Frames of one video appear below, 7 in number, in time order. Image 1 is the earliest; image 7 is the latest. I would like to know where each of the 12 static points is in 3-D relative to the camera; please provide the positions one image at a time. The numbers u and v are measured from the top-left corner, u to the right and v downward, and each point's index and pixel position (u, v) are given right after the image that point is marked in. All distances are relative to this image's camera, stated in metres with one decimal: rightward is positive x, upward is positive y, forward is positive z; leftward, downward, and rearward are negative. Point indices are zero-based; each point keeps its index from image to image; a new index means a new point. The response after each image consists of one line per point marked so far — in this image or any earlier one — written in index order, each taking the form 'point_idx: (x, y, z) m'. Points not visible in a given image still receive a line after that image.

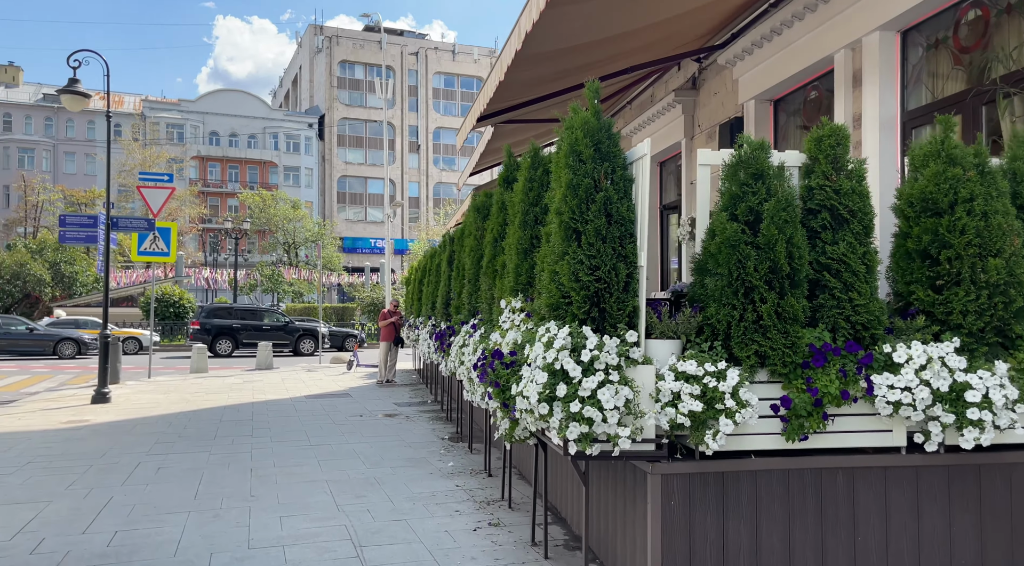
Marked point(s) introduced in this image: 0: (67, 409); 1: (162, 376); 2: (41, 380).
0: (-6.6, -1.9, +12.5) m
1: (-8.1, -2.2, +19.4) m
2: (-10.6, -2.2, +19.0) m
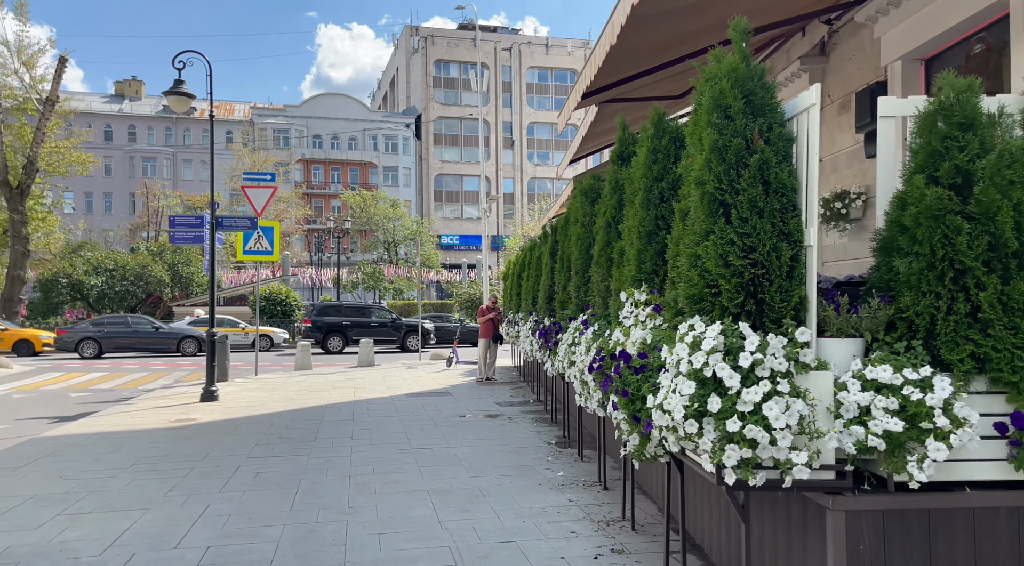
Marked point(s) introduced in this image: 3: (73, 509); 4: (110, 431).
0: (-5.1, -1.9, +12.6) m
1: (-5.8, -2.1, +19.7) m
2: (-8.3, -2.2, +19.5) m
3: (-3.0, -1.5, +5.7) m
4: (-4.9, -1.8, +10.2) m
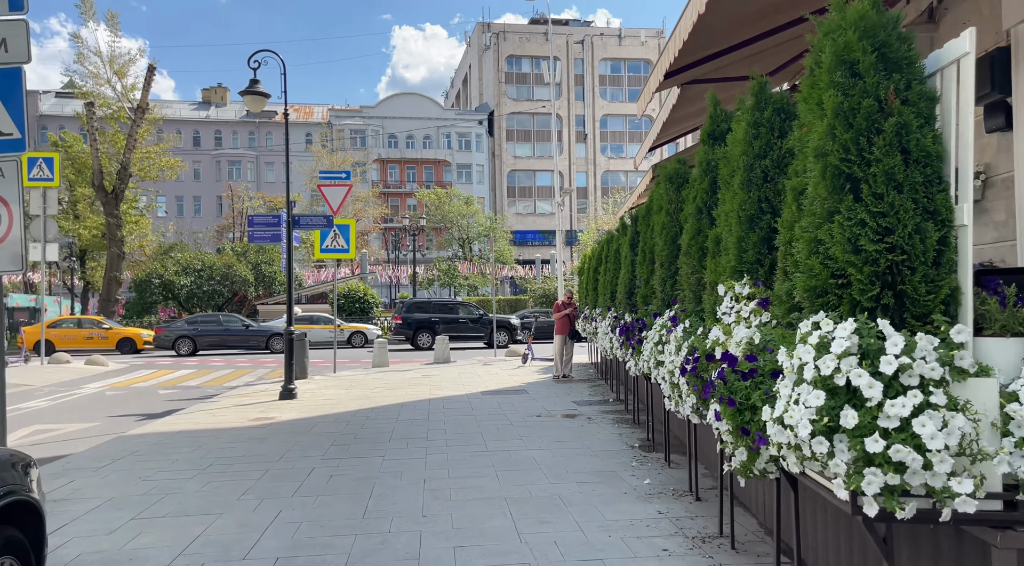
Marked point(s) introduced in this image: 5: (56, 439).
0: (-3.9, -1.8, +12.7) m
1: (-4.0, -2.1, +19.8) m
2: (-6.5, -2.2, +19.9) m
3: (-2.4, -1.5, +5.6) m
4: (-3.9, -1.8, +10.3) m
5: (-5.9, -2.0, +10.8) m
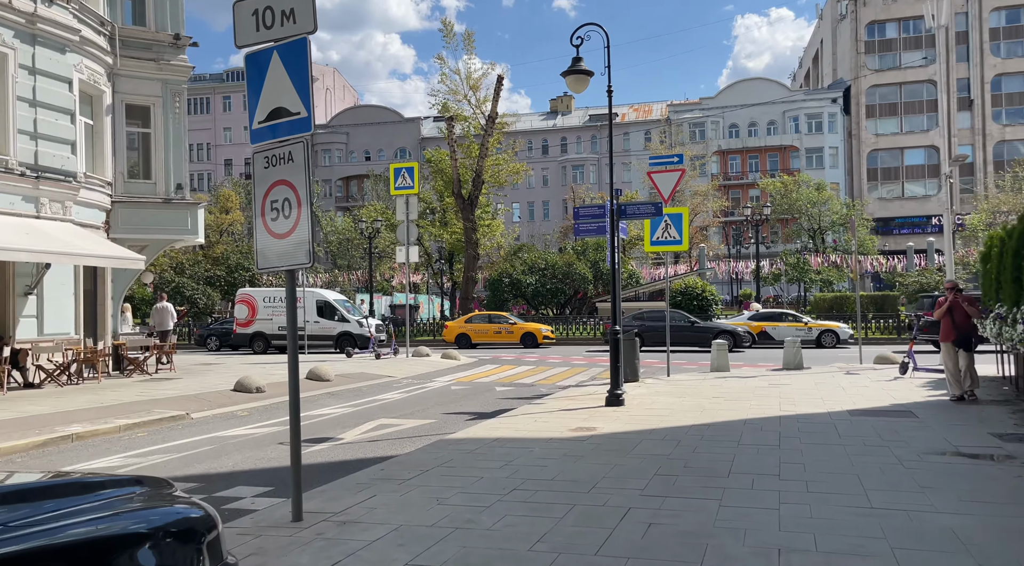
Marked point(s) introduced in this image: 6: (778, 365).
0: (+1.0, -1.8, +11.7) m
1: (+3.7, -2.0, +18.2) m
2: (+1.5, -2.1, +19.3) m
3: (-0.5, -1.5, +4.6) m
4: (0.0, -1.8, +9.5) m
5: (-1.6, -1.9, +10.7) m
6: (+6.3, -2.0, +19.9) m
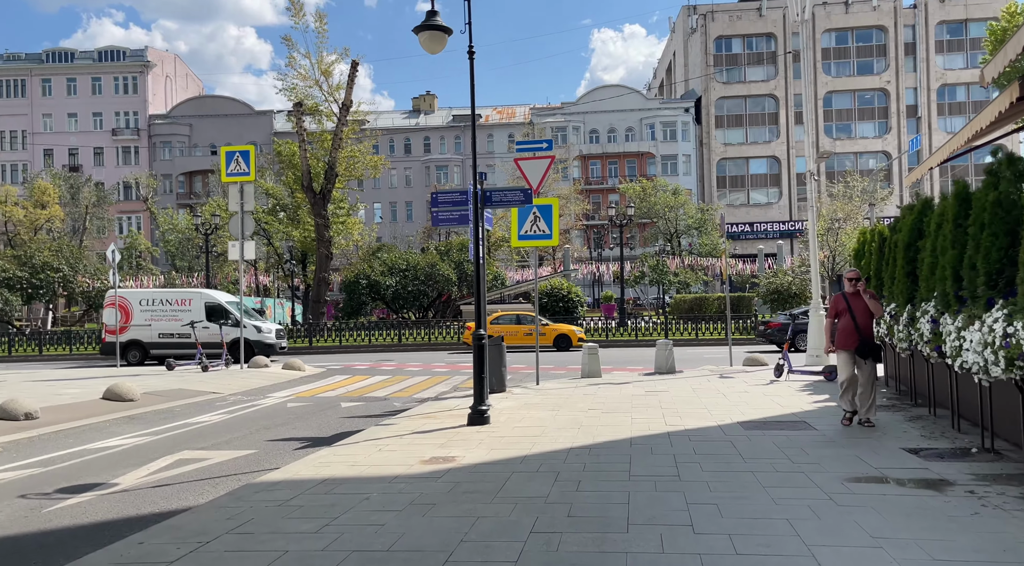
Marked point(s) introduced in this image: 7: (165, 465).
0: (-0.9, -1.7, +9.7) m
1: (+0.8, -2.0, +16.6) m
2: (-1.6, -2.1, +17.3) m
3: (-1.1, -1.4, +2.5) m
4: (-1.5, -1.7, +7.4) m
5: (-3.3, -1.9, +8.3) m
6: (+3.0, -1.9, +18.7) m
7: (-3.7, -1.9, +8.9) m
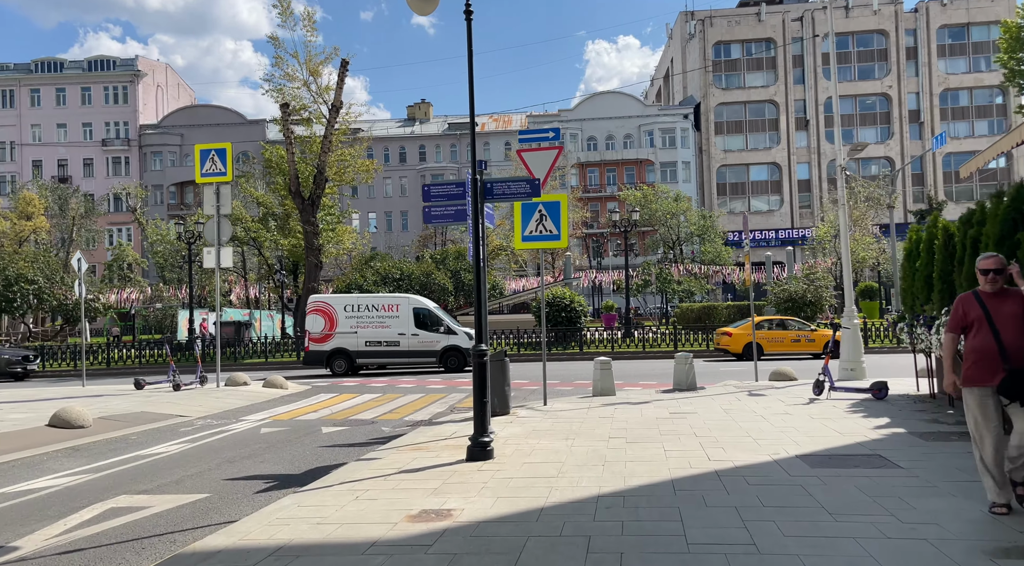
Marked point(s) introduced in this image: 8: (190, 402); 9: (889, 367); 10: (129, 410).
0: (-0.8, -1.8, +7.9) m
1: (+0.9, -2.1, +14.8) m
2: (-1.6, -2.2, +15.5) m
3: (-1.0, -1.4, +0.7) m
4: (-1.4, -1.7, +5.6) m
5: (-3.1, -1.9, +6.5) m
6: (+3.1, -2.1, +16.9) m
7: (-3.6, -2.0, +7.1) m
8: (-5.8, -2.2, +14.9) m
9: (+8.7, -1.9, +19.2) m
10: (-6.3, -2.1, +13.7) m
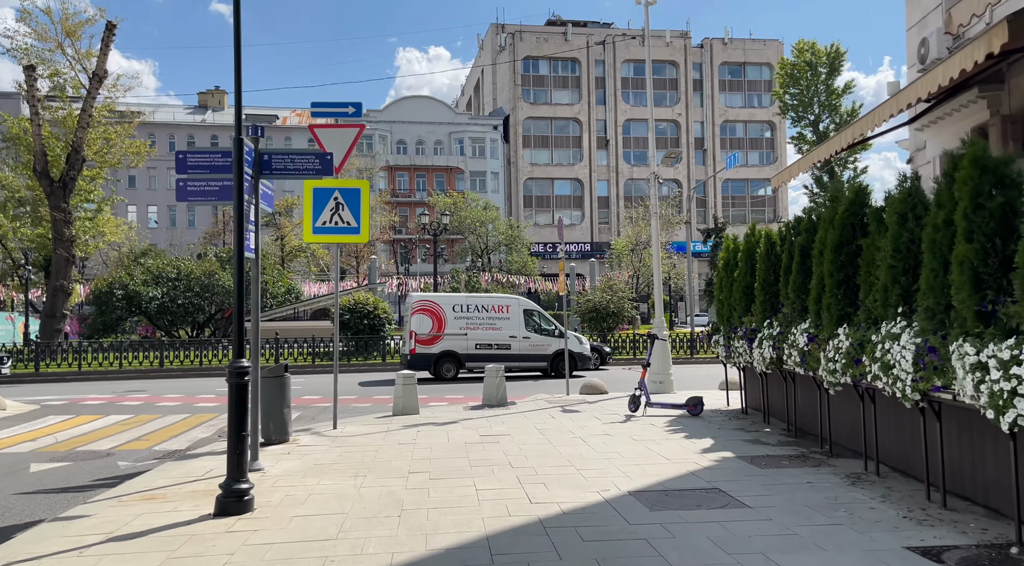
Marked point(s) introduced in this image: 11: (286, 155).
0: (-2.4, -1.7, +5.8) m
1: (-2.4, -2.1, +12.9) m
2: (-5.0, -2.2, +13.0) m
3: (-1.0, -1.3, -1.3) m
4: (-2.5, -1.6, +3.4) m
5: (-4.4, -1.8, +3.9) m
6: (-0.7, -2.2, +15.4) m
7: (-5.0, -1.9, +4.3) m
8: (-9.0, -2.0, +11.4) m
9: (+4.2, -2.2, +18.9) m
10: (-9.2, -1.9, +10.2) m
11: (-2.4, +1.3, +8.9) m
